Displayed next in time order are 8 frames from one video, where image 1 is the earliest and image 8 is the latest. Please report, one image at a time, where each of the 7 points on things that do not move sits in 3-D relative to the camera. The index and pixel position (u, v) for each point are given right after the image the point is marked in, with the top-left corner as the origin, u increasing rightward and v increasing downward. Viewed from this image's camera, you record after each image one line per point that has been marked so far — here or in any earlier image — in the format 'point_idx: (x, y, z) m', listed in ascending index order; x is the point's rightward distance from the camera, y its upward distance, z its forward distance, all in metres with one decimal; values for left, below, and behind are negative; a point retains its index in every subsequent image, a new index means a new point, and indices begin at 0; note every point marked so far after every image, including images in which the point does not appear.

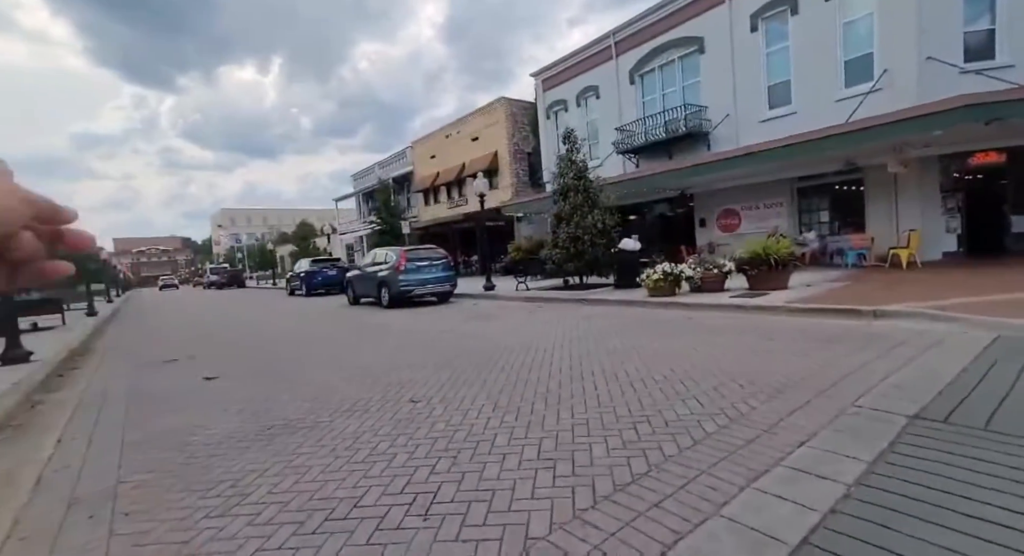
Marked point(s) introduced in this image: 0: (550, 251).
0: (+1.2, +0.8, +15.1) m
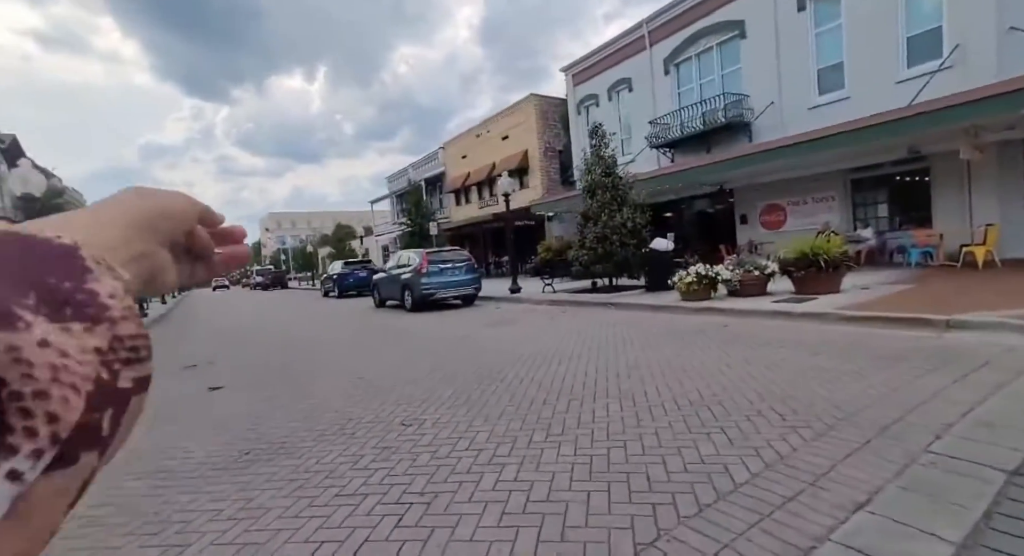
0: (+1.9, +0.8, +14.3) m
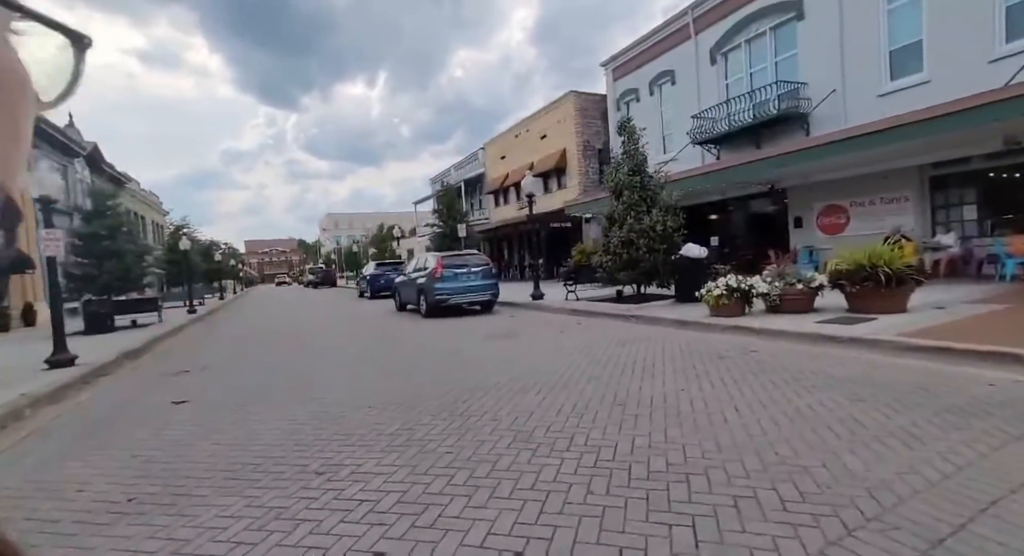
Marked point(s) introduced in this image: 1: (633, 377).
0: (+2.4, +0.5, +13.1) m
1: (+1.5, -1.2, +6.1) m
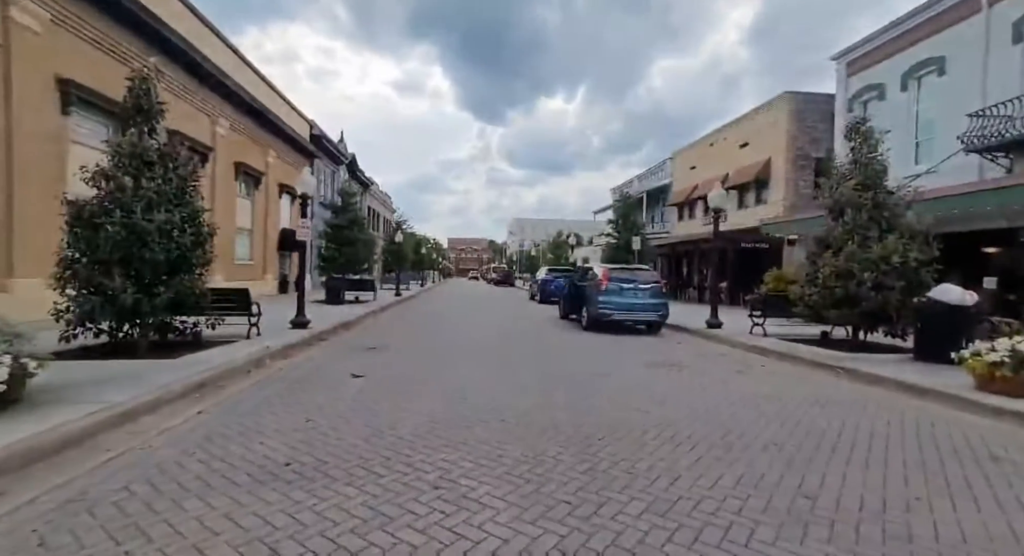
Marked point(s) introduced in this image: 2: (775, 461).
0: (+6.5, -0.2, +10.8) m
1: (+3.1, -1.6, +4.6) m
2: (+2.3, -1.6, +4.3) m
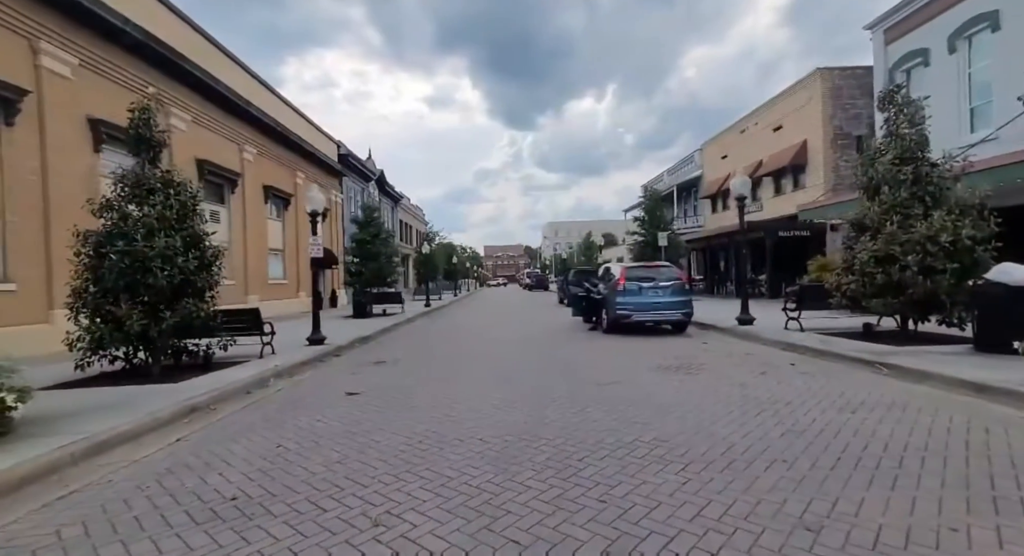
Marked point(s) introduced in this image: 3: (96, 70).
0: (+6.6, 0.0, +9.9) m
1: (+2.8, -1.5, +3.9) m
2: (+2.0, -1.5, +3.7) m
3: (-12.1, +6.0, +14.1) m
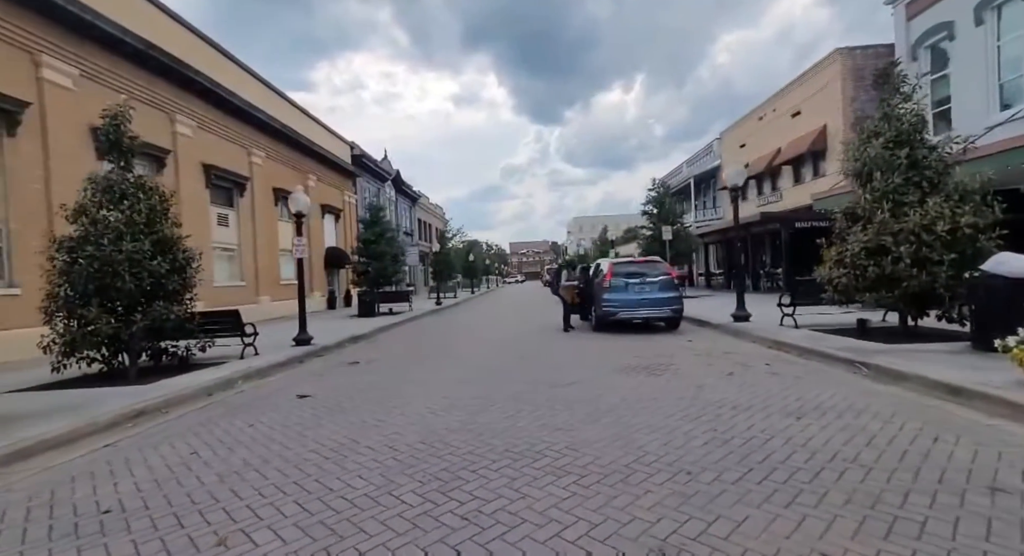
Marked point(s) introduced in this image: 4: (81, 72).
0: (+6.1, +0.1, +9.2) m
1: (+1.9, -1.5, +3.6) m
2: (+1.1, -1.5, +3.3) m
3: (-12.4, +5.9, +14.6) m
4: (-12.4, +5.9, +14.0) m
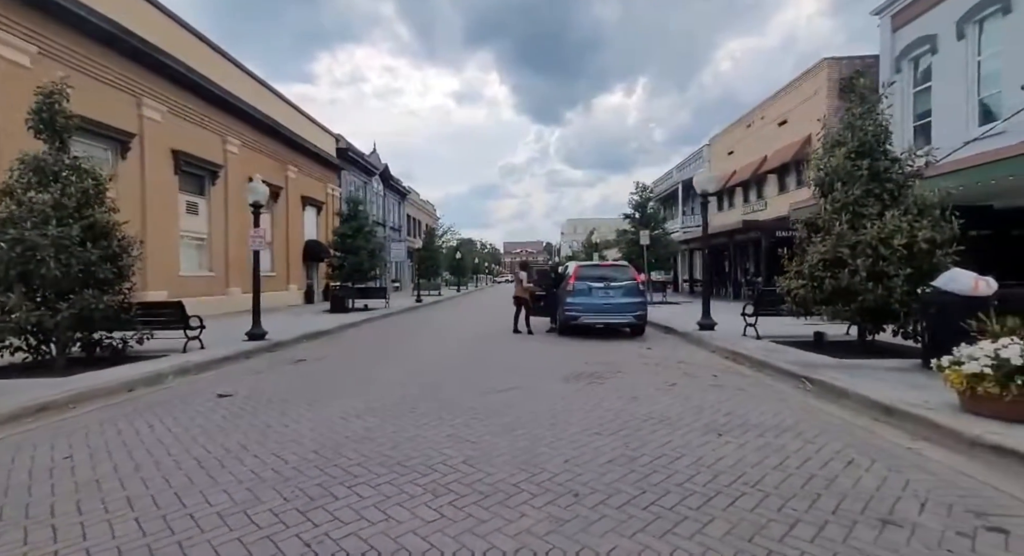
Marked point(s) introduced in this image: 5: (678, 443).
0: (+5.2, -0.1, +9.0) m
1: (+1.0, -1.6, +3.3) m
2: (+0.2, -1.6, +3.1) m
3: (-13.2, +6.3, +14.2) m
4: (-13.1, +6.3, +13.6) m
5: (+1.5, -1.6, +4.6) m
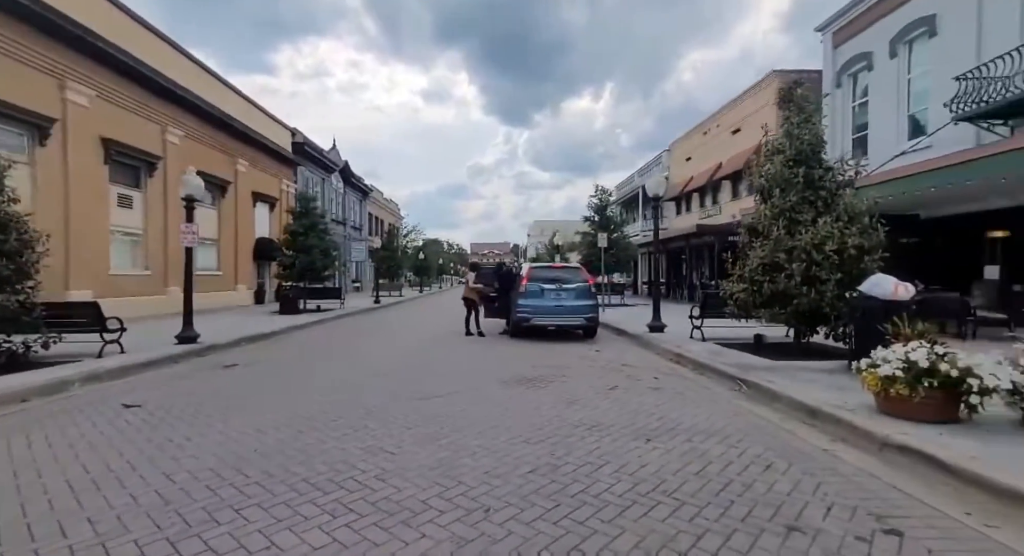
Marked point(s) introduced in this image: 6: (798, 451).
0: (+4.2, -0.1, +9.2) m
1: (+0.4, -1.6, +3.2) m
2: (-0.4, -1.6, +2.9) m
3: (-14.4, +6.4, +13.2) m
4: (-14.3, +6.4, +12.6) m
5: (+0.9, -1.6, +4.5) m
6: (+2.5, -1.6, +4.4) m
